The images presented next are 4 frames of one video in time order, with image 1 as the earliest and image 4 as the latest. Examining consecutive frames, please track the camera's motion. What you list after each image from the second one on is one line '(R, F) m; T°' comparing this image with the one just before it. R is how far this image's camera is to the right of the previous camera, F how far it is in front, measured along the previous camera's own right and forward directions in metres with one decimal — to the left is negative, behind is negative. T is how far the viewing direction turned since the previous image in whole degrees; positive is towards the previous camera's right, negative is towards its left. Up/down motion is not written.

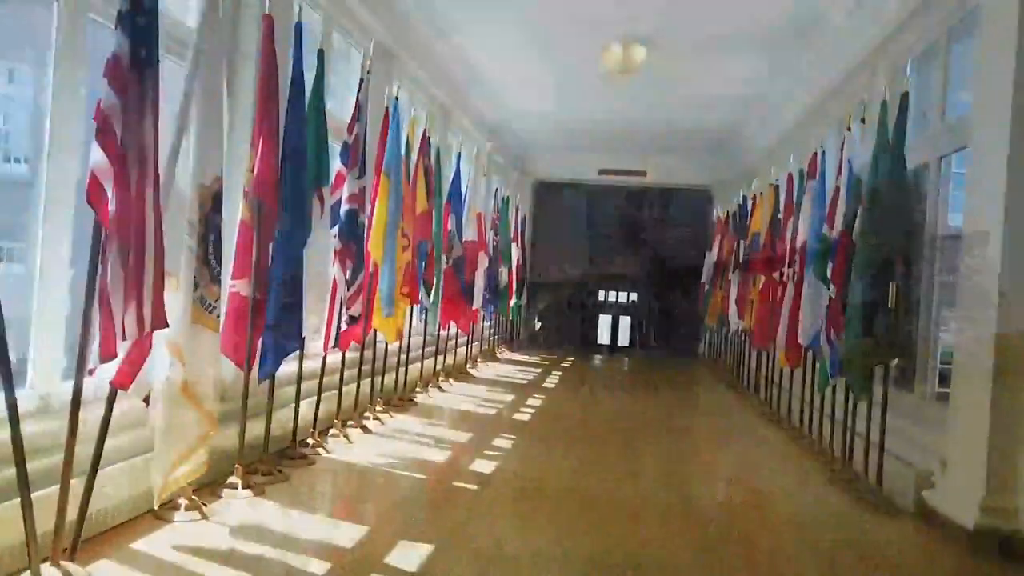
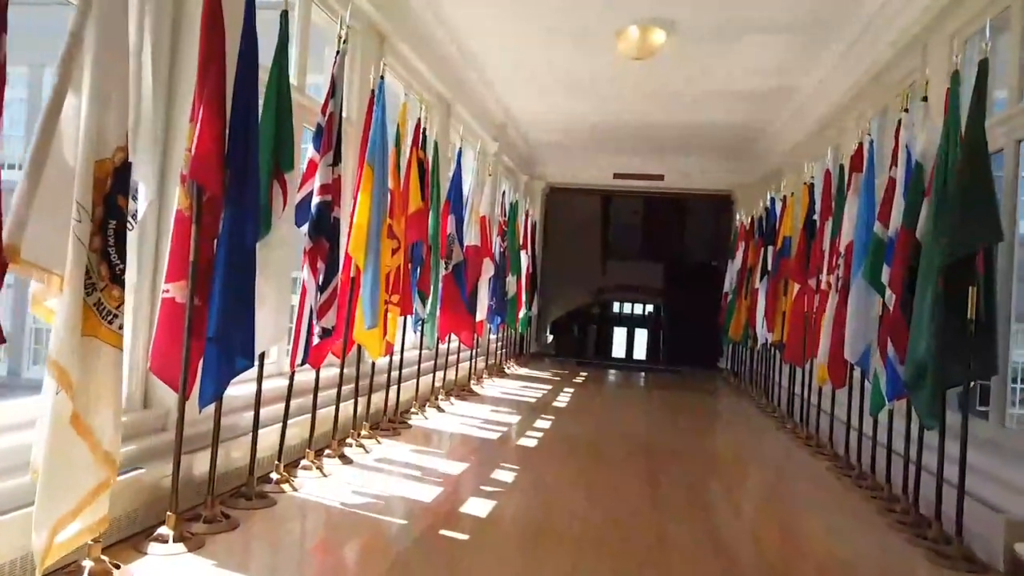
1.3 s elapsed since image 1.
(0.0, +0.5) m; -1°
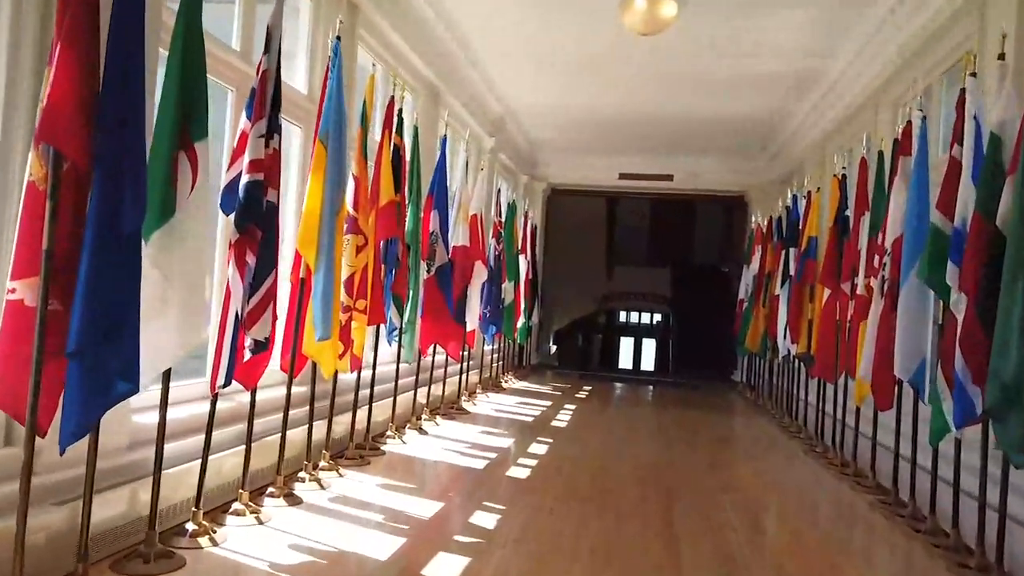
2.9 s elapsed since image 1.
(+0.1, +0.6) m; -1°
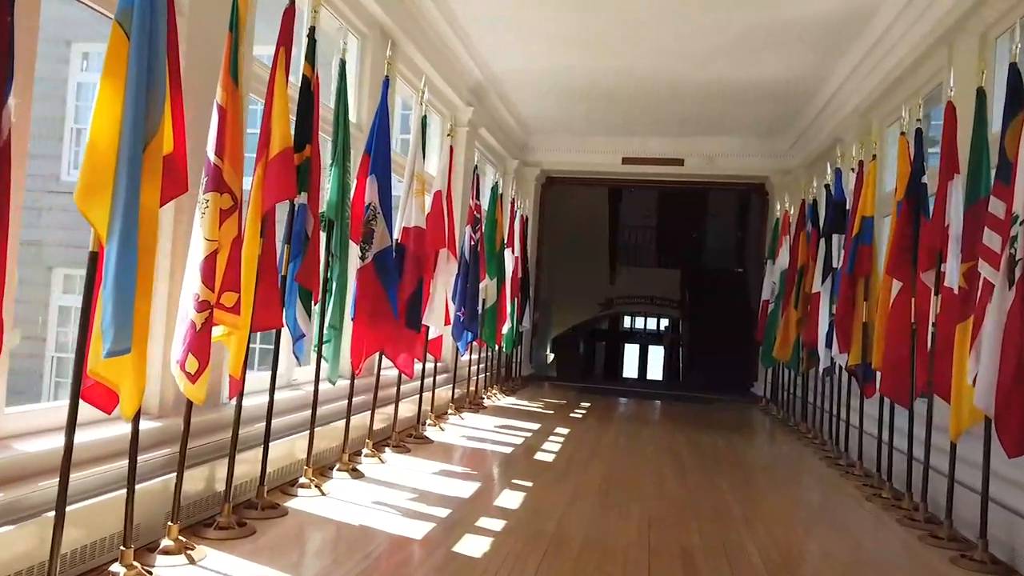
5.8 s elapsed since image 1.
(+0.2, +1.1) m; 0°
